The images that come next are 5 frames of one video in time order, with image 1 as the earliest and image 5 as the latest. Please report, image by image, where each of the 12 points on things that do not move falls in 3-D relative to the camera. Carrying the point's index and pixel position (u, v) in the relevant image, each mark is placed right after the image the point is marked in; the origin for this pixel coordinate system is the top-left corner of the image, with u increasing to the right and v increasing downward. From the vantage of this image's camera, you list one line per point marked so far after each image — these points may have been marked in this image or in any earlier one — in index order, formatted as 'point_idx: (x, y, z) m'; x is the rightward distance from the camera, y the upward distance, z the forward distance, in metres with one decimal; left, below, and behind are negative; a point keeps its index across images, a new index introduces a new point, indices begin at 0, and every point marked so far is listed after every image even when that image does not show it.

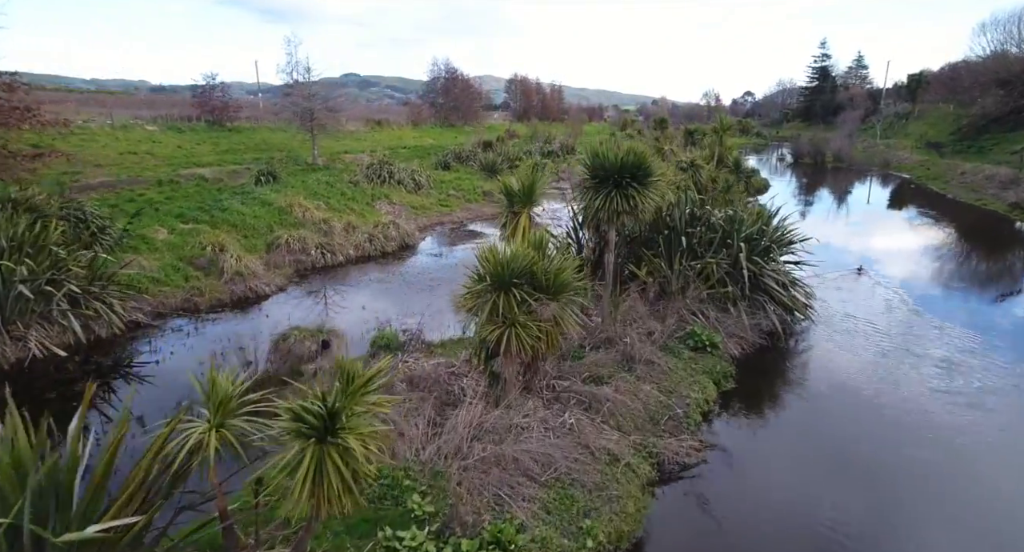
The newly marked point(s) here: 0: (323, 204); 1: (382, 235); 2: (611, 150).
0: (-6.5, +2.4, +20.0) m
1: (-4.1, +1.2, +18.1) m
2: (+1.5, +1.9, +9.0) m
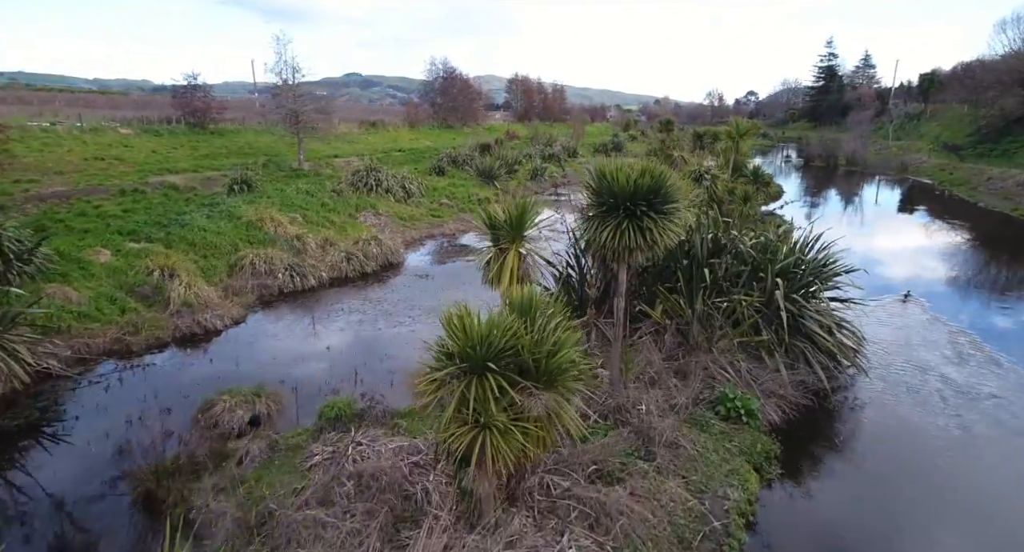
0: (-6.7, +1.8, +18.2) m
1: (-4.2, +0.6, +16.3) m
2: (+1.4, +1.3, +7.1) m
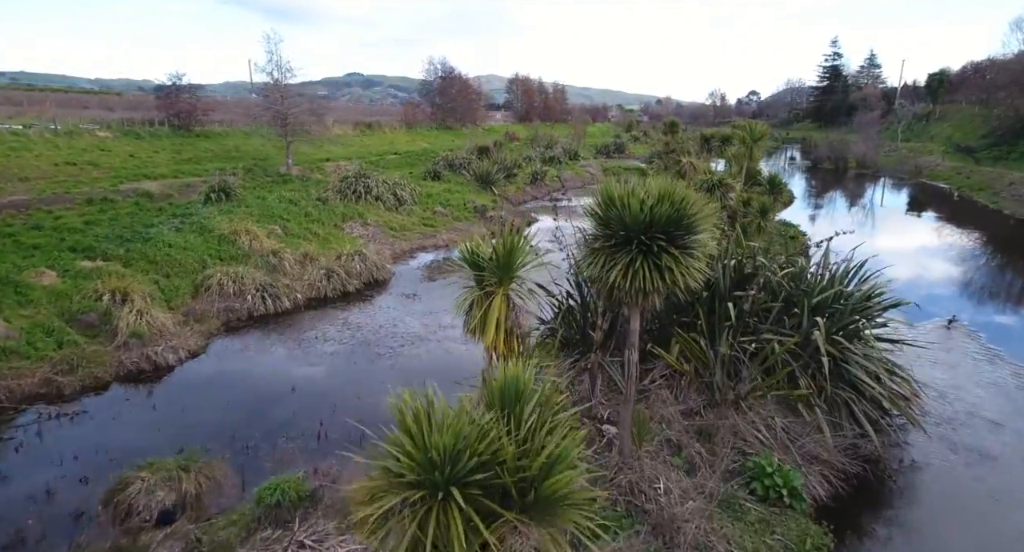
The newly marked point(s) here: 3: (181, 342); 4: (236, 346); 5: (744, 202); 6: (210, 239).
0: (-6.8, +1.3, +16.8) m
1: (-4.3, +0.1, +14.9) m
2: (+1.2, +0.8, +5.7) m
3: (-6.0, -1.2, +10.5) m
4: (-5.4, -1.4, +11.2) m
5: (+6.2, +2.0, +15.3) m
6: (-7.8, +1.0, +15.0) m
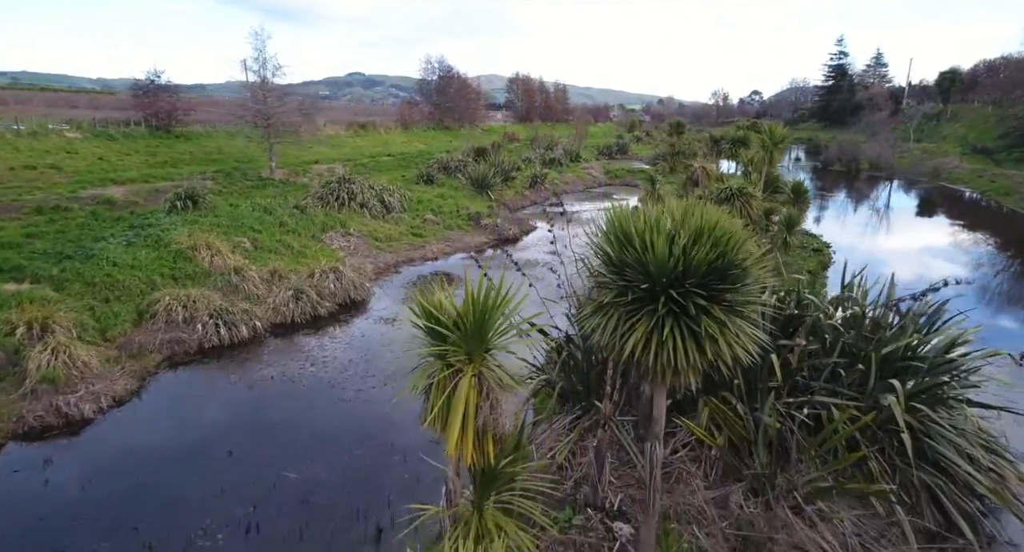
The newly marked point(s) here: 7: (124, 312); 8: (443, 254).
0: (-6.9, +0.9, +15.1) m
1: (-4.5, -0.3, +13.2) m
2: (+1.0, +0.3, +4.0) m
3: (-6.2, -1.7, +8.8) m
4: (-5.5, -1.8, +9.5) m
5: (+6.0, +1.6, +13.6) m
6: (-8.0, +0.5, +13.3) m
7: (-7.3, -0.7, +10.9) m
8: (-2.3, +0.8, +19.1) m
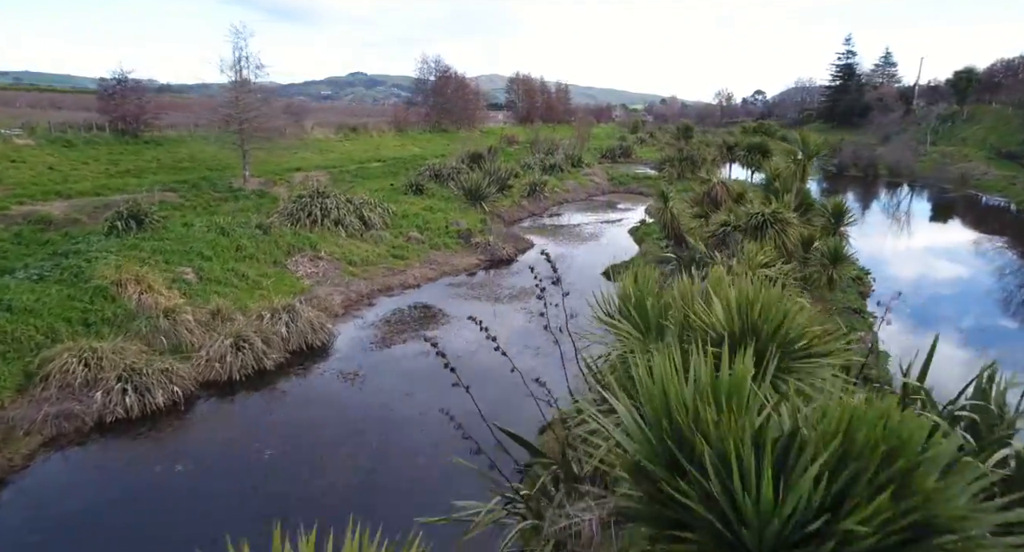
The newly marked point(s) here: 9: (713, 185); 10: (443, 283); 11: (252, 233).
0: (-7.2, +0.1, +12.8) m
1: (-4.7, -1.1, +10.9) m
2: (+0.8, -0.5, +1.7) m
3: (-6.4, -2.5, +6.5) m
4: (-5.8, -2.7, +7.3) m
5: (+5.8, +0.7, +11.3) m
6: (-8.2, -0.3, +11.0) m
7: (-7.6, -1.5, +8.7) m
8: (-2.5, -0.1, +16.8) m
9: (+5.5, +2.4, +15.6) m
10: (-2.0, -0.2, +16.8) m
11: (-7.2, +1.2, +16.1) m
